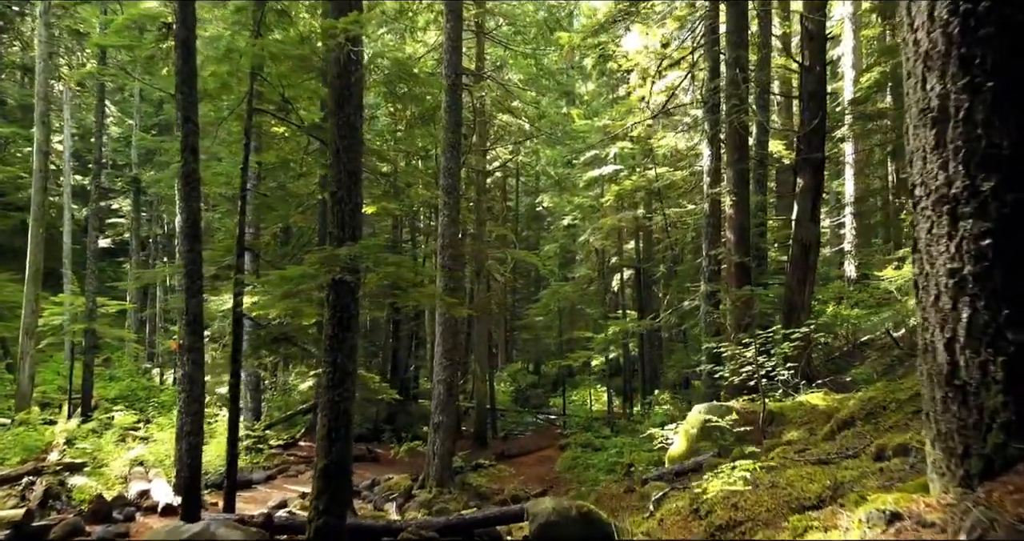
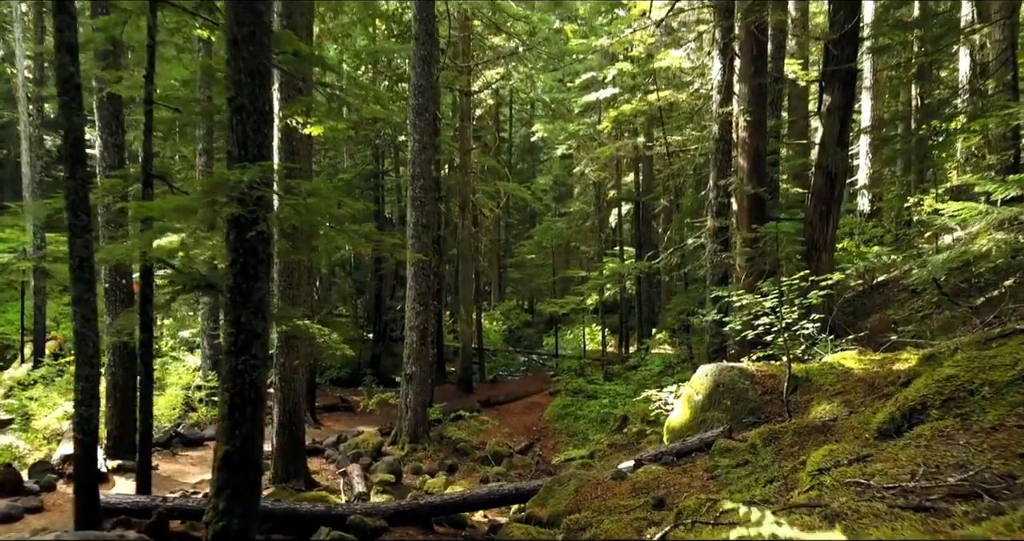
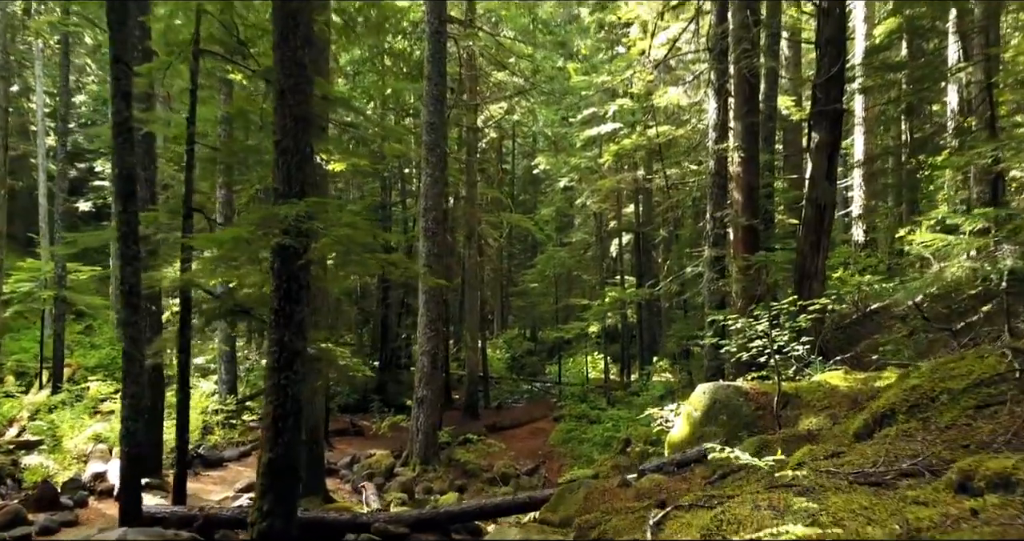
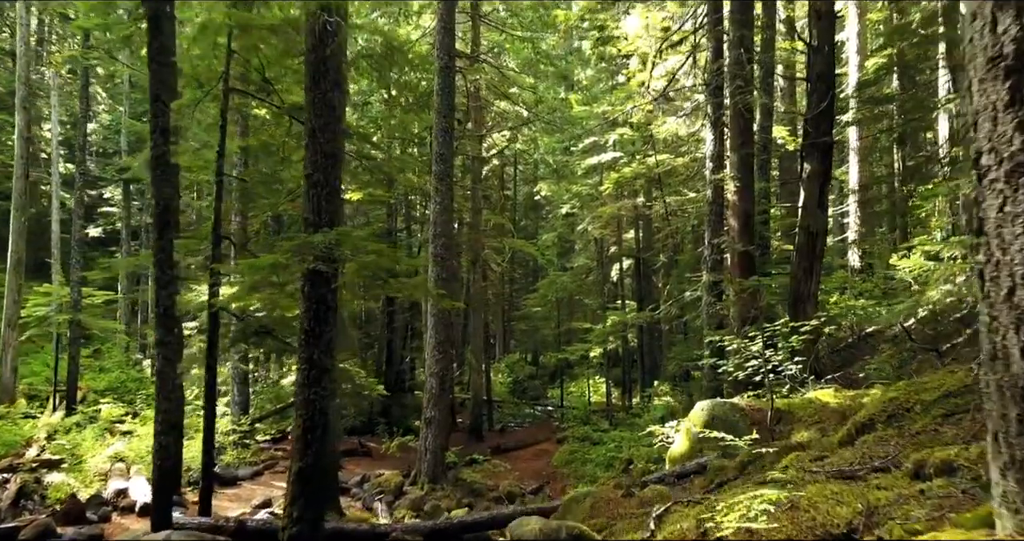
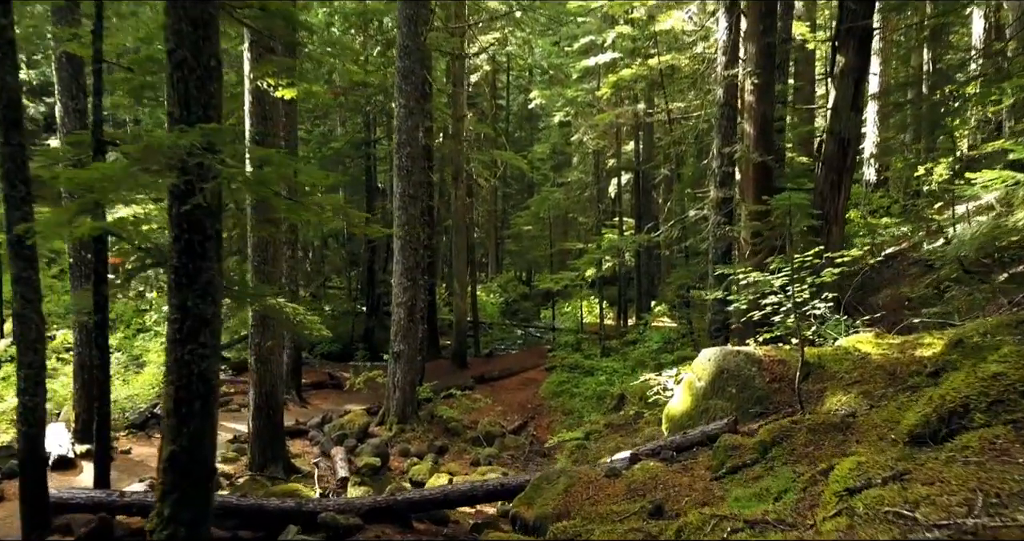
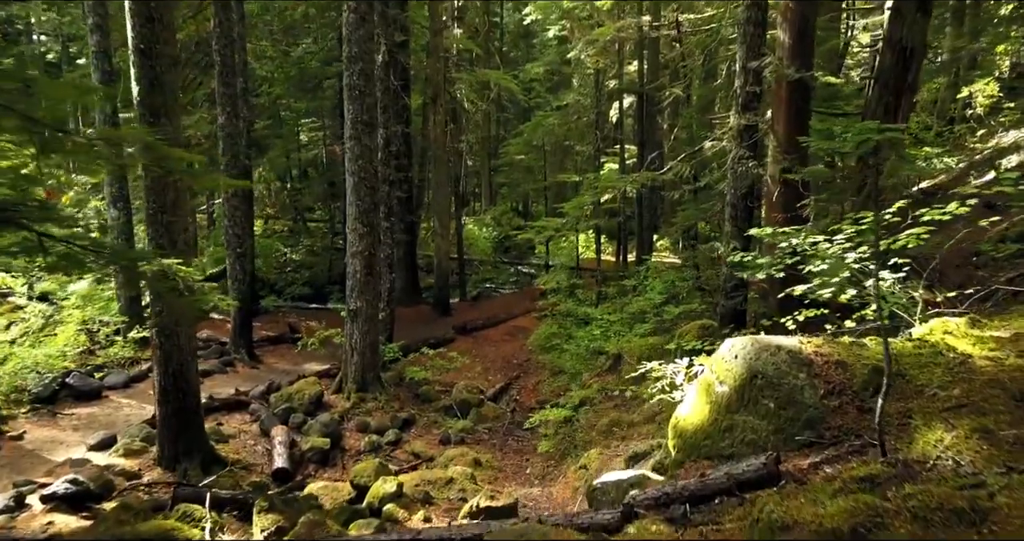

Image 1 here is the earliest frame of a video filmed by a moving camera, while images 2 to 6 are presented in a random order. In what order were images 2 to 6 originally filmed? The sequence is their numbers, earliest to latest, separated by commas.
4, 3, 2, 5, 6
